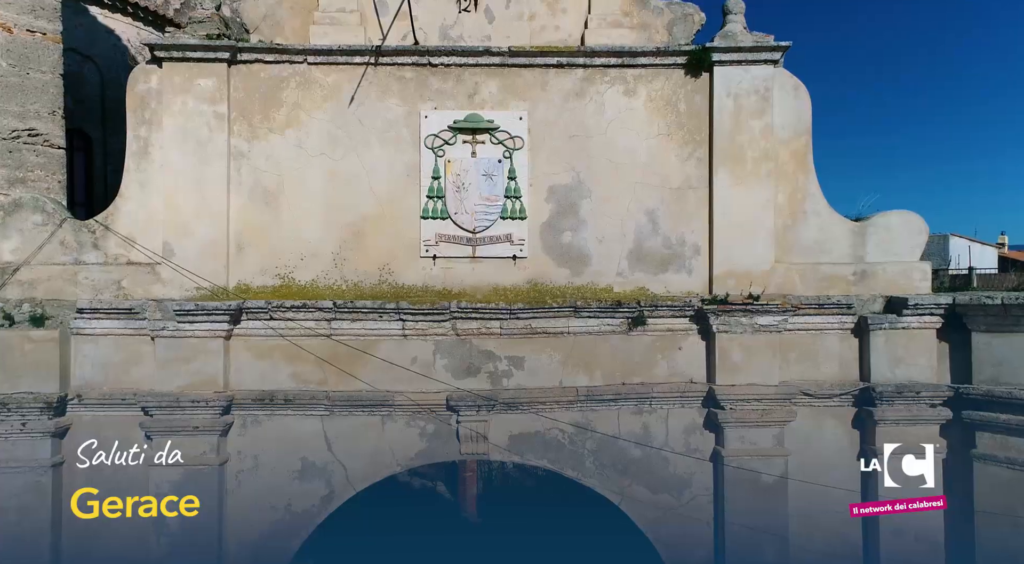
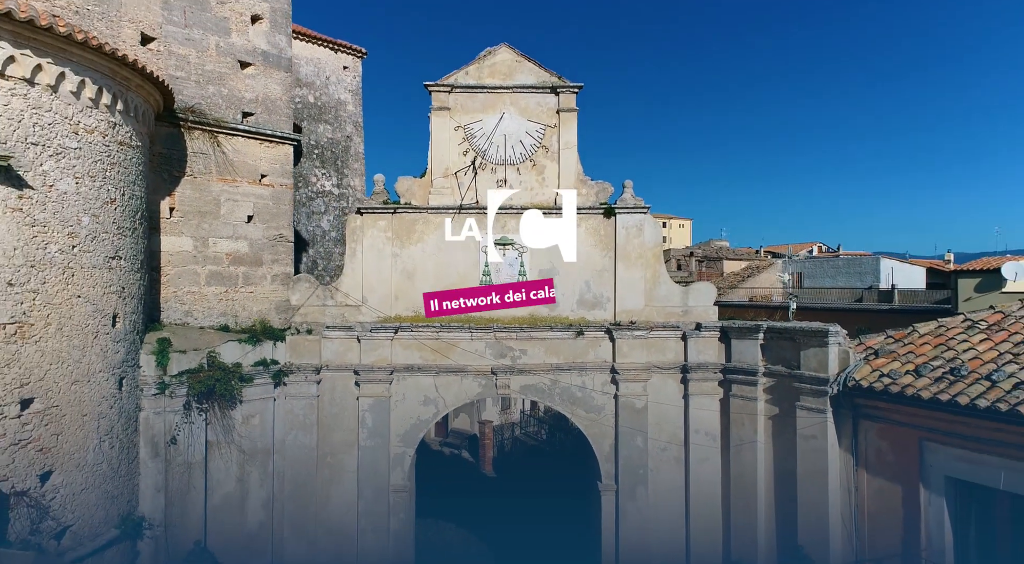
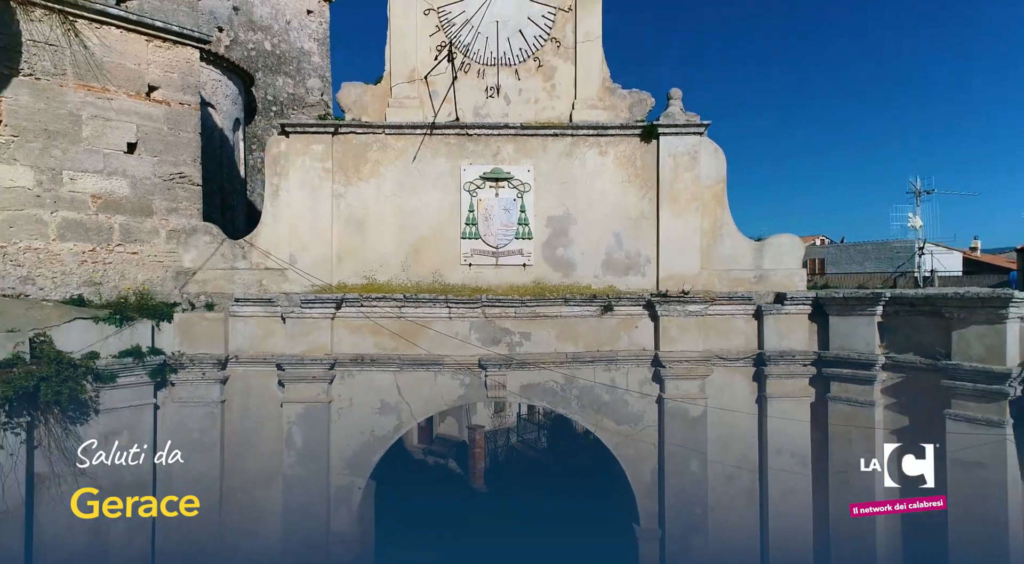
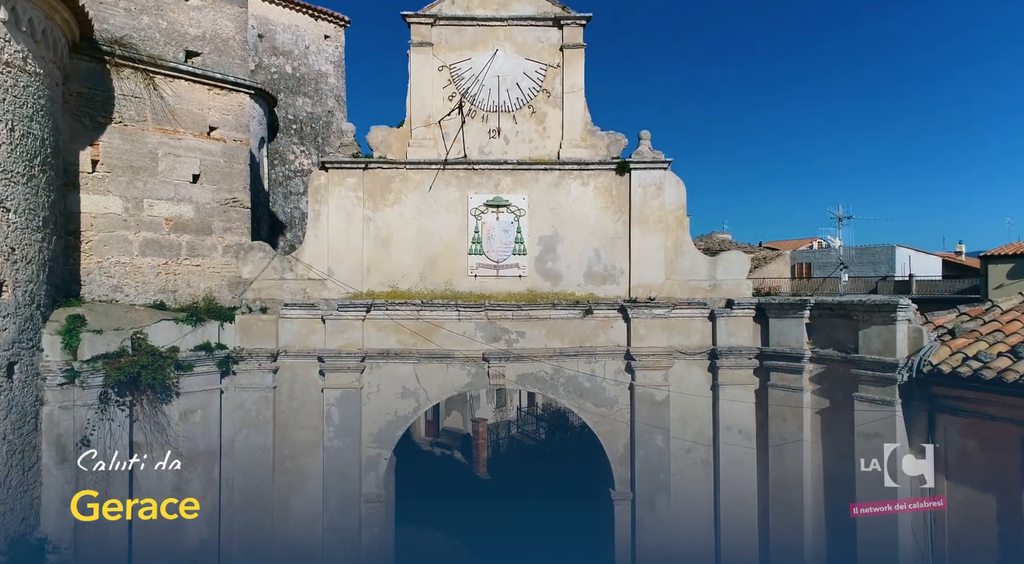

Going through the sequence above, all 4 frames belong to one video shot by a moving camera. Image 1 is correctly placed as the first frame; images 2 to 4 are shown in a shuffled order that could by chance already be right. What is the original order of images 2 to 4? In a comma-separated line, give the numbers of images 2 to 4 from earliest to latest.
3, 4, 2
